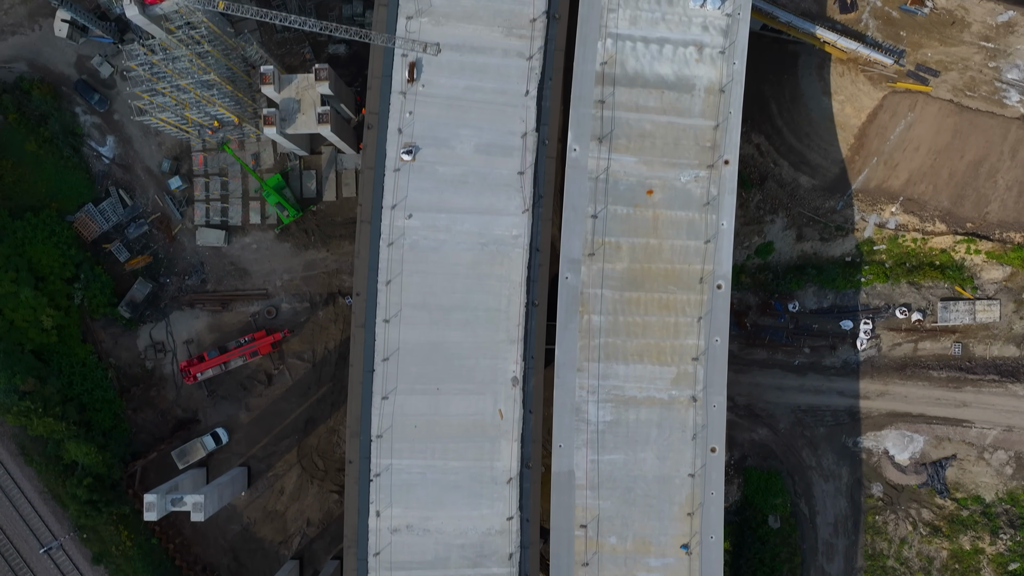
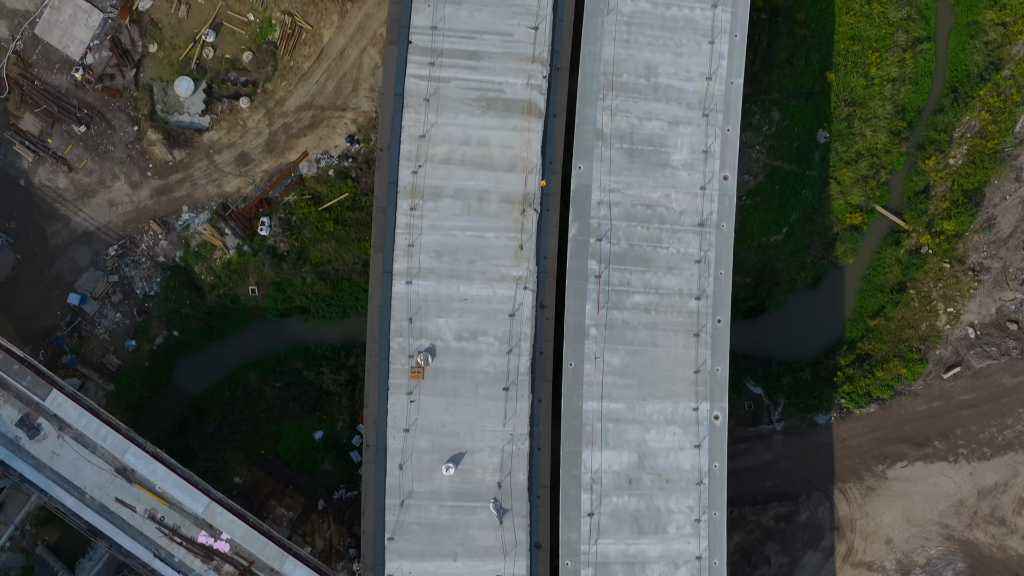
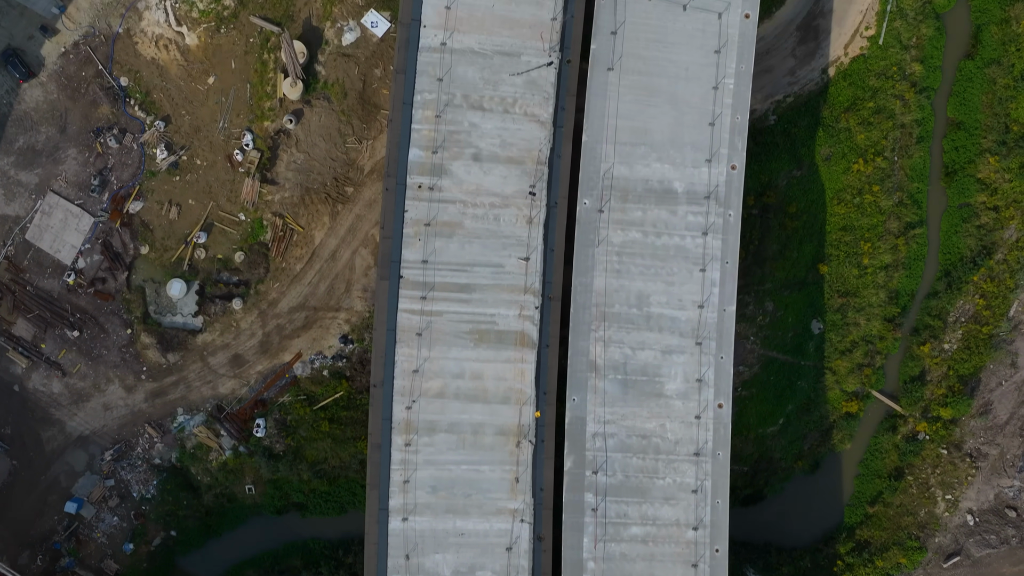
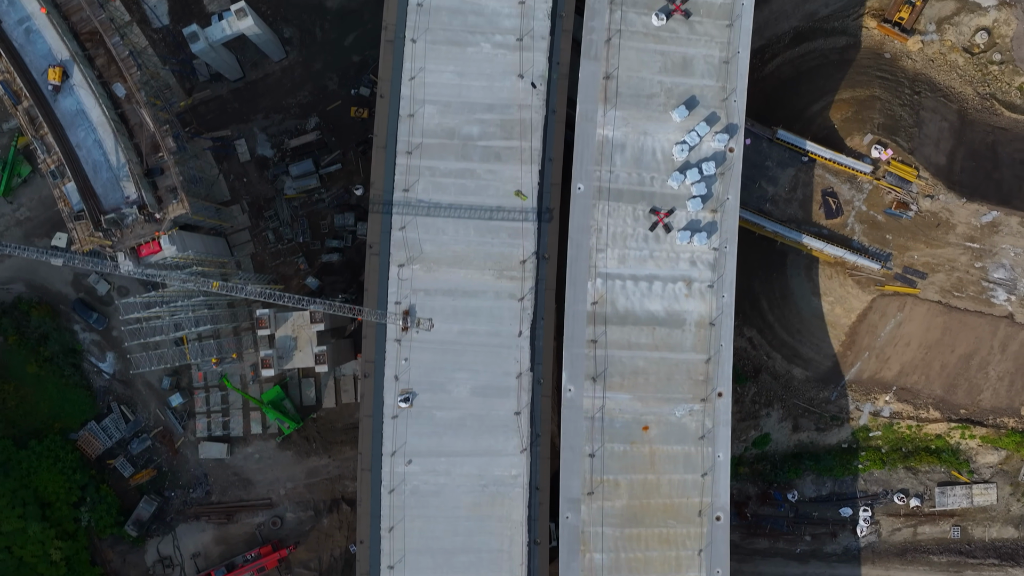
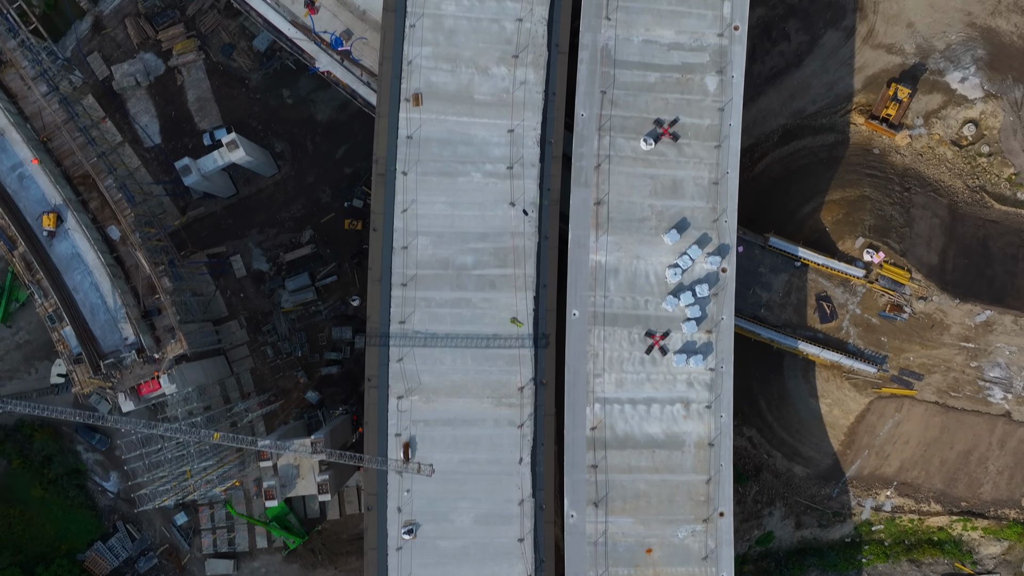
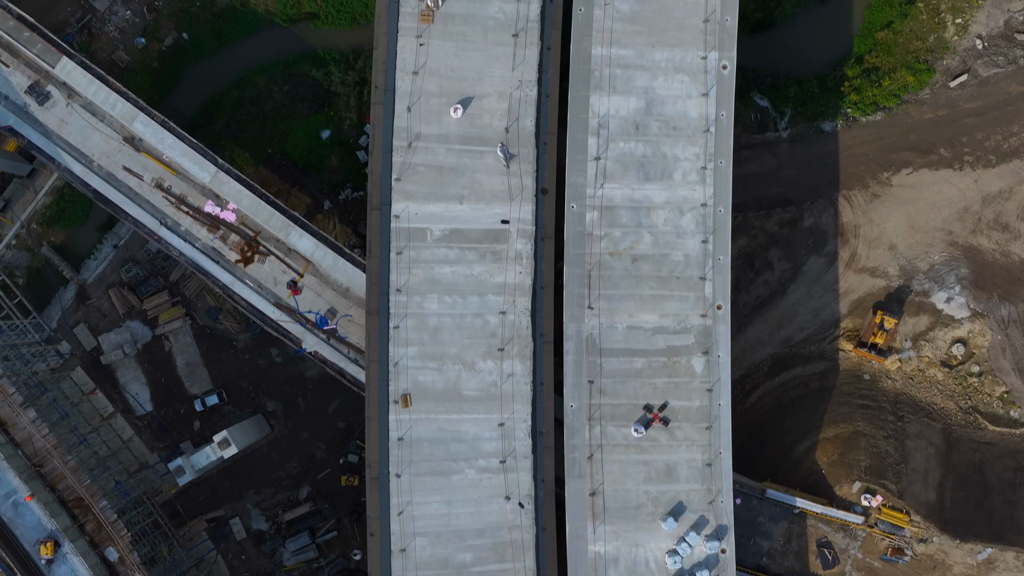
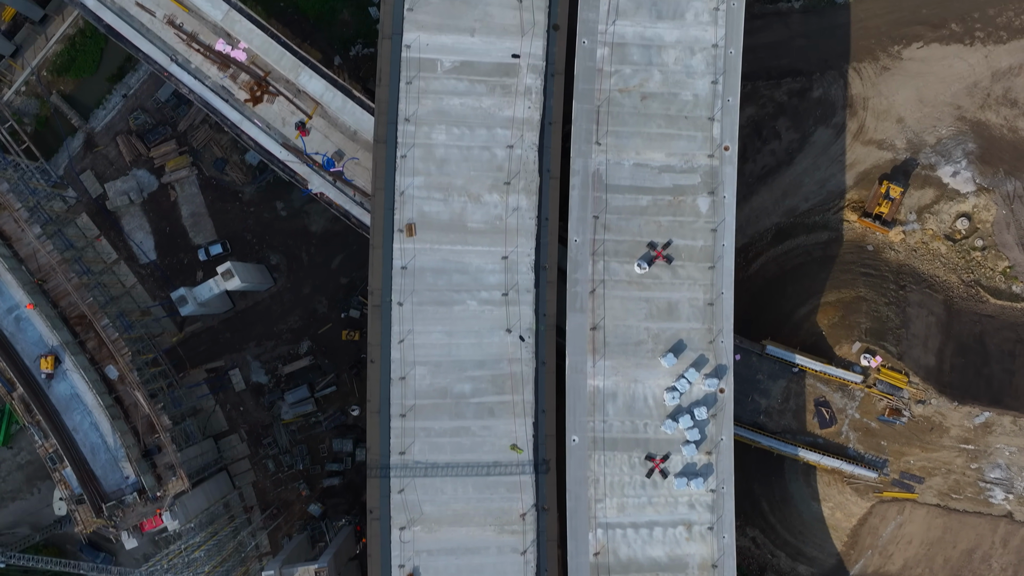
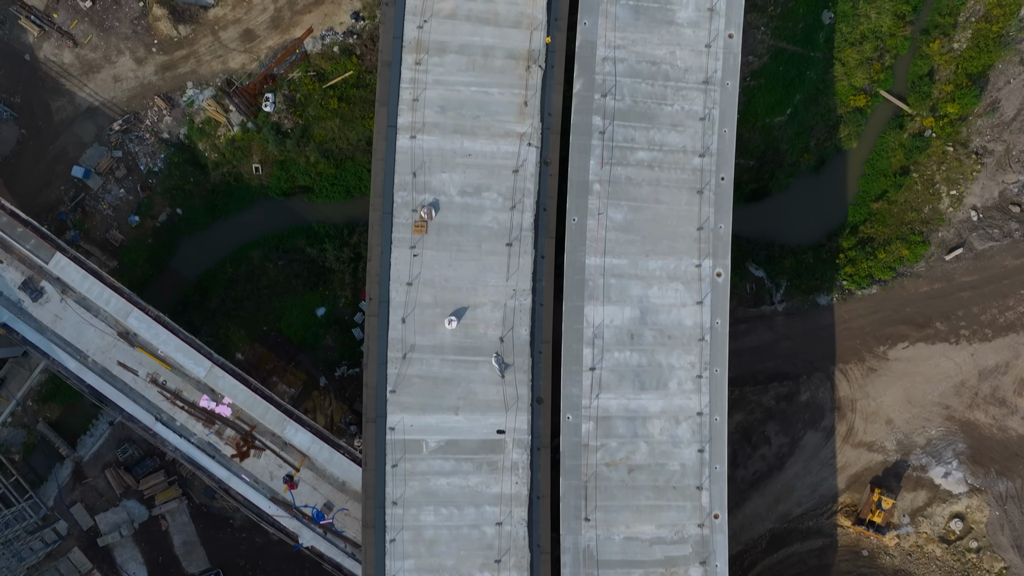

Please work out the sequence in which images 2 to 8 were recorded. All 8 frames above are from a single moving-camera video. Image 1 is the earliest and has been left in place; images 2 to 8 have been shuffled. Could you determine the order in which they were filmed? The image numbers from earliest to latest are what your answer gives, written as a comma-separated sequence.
4, 5, 7, 6, 8, 2, 3
